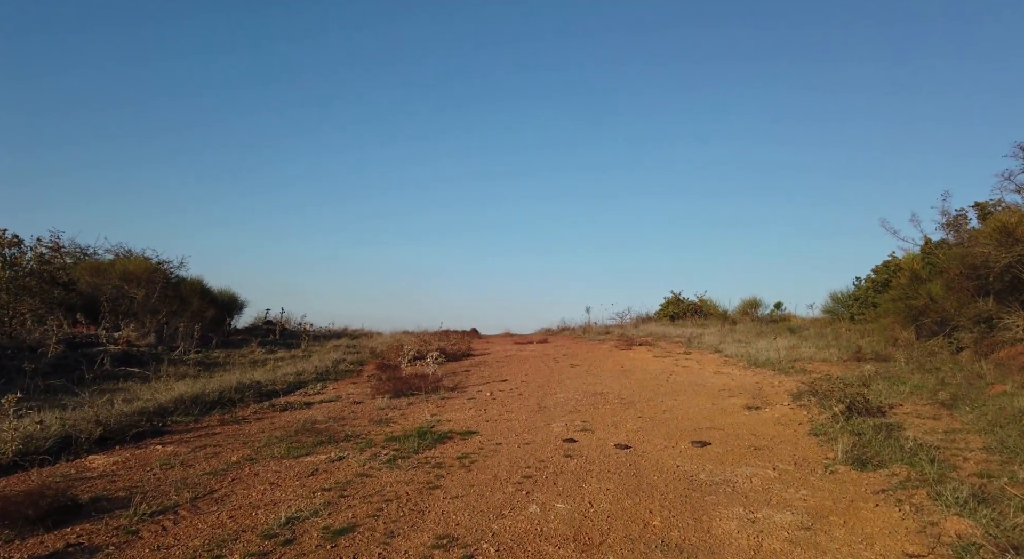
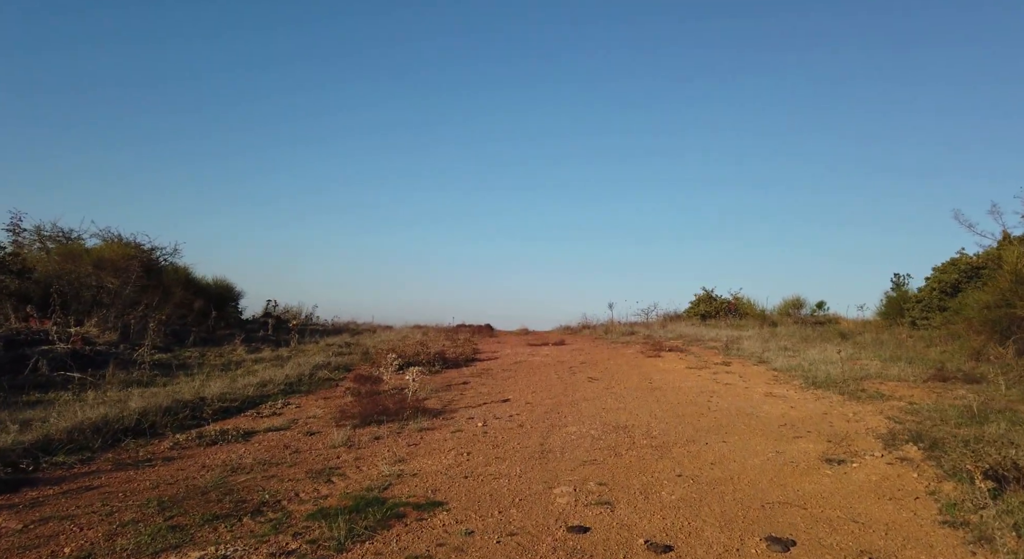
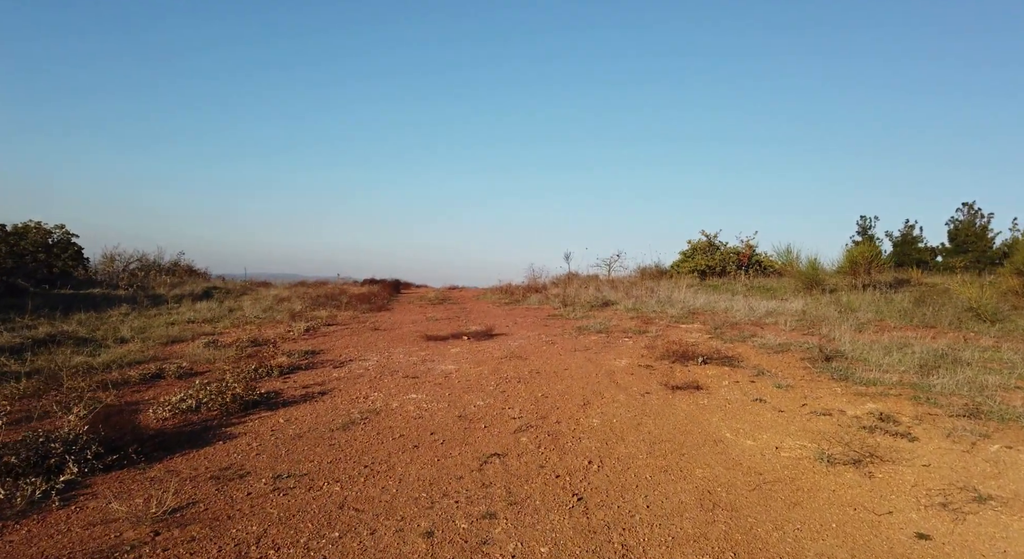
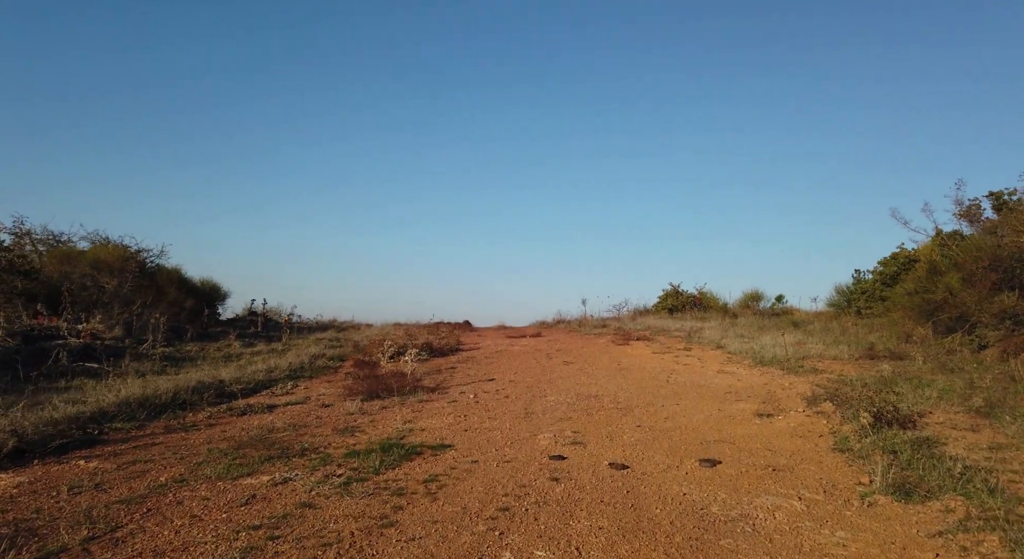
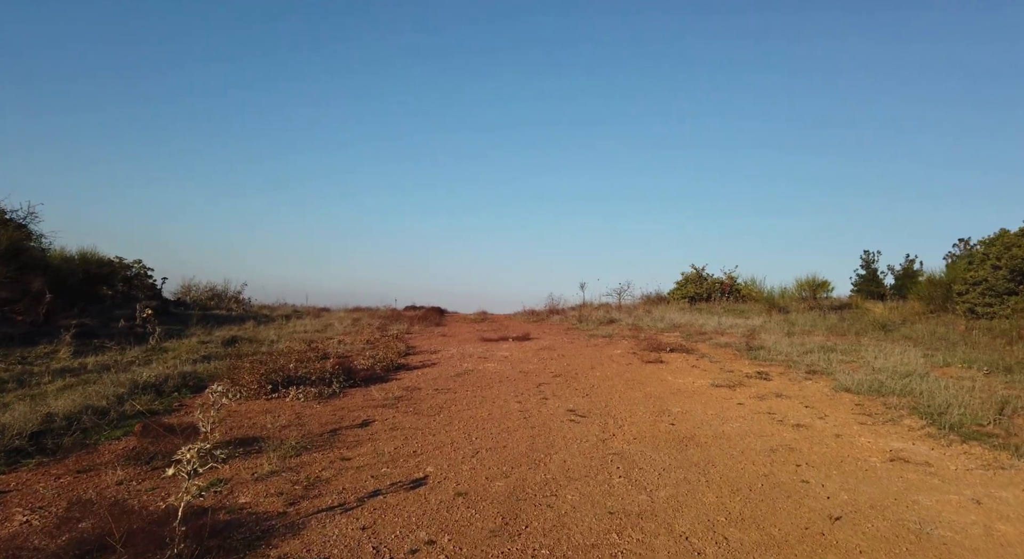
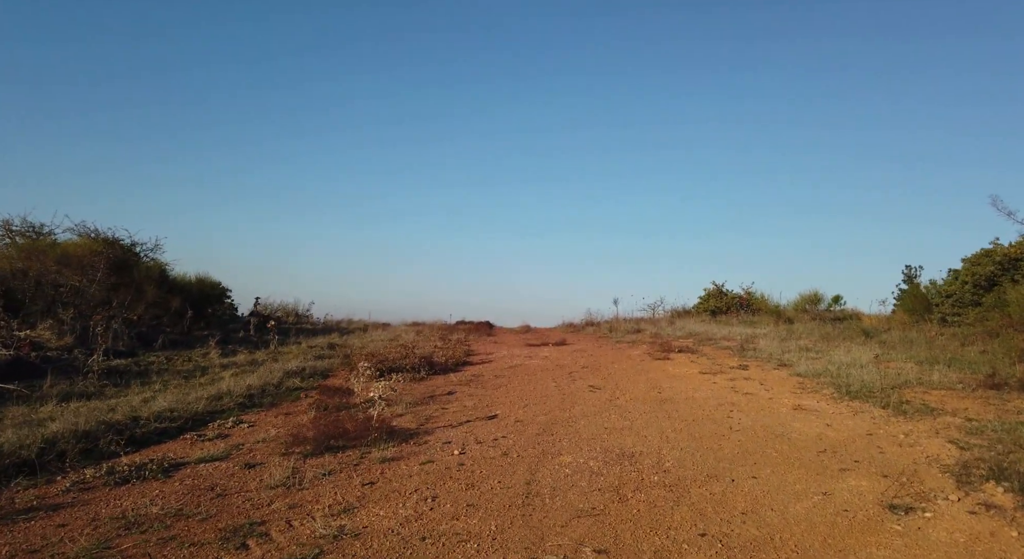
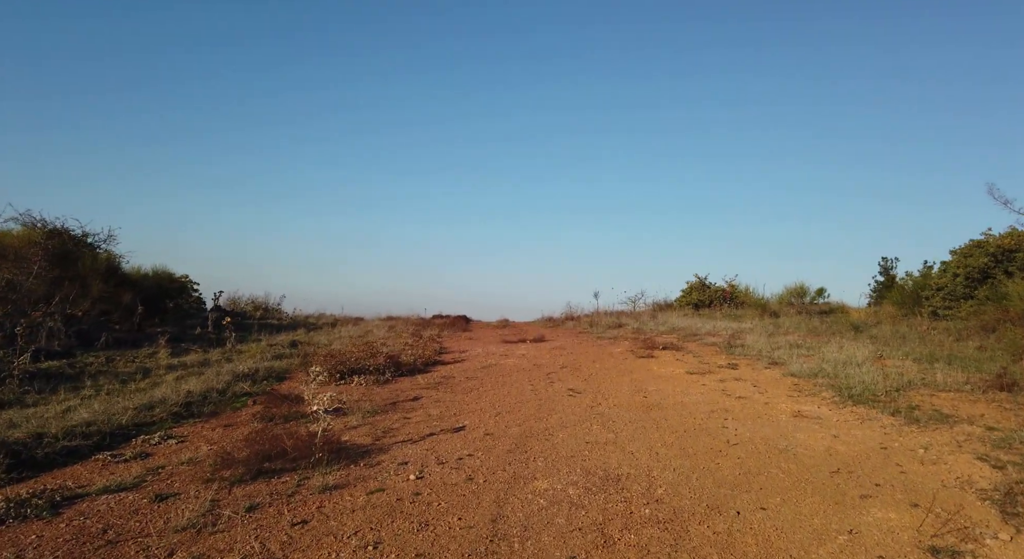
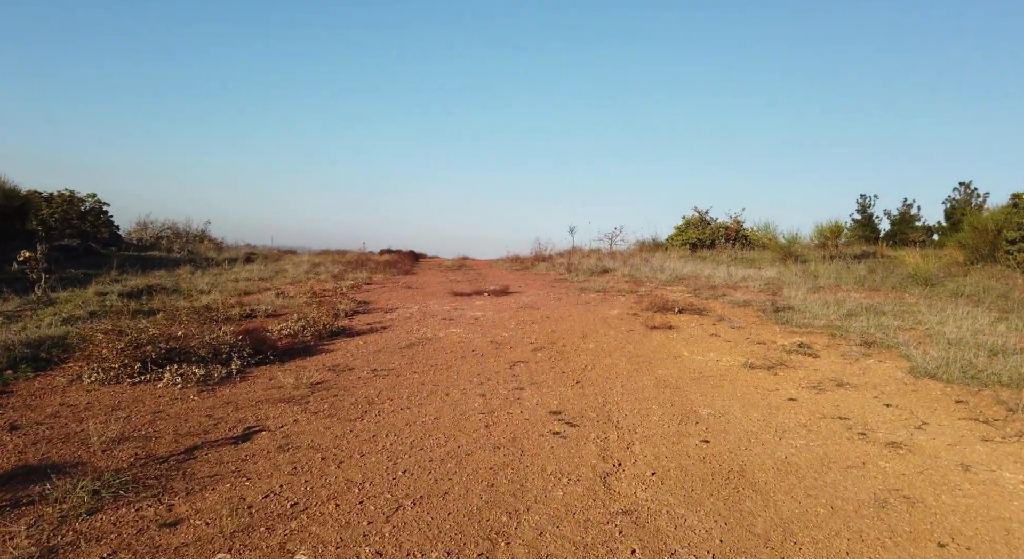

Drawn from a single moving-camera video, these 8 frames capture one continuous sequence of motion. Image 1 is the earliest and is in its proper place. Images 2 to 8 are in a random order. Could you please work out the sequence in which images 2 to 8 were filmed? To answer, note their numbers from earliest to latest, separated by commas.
4, 2, 6, 7, 5, 8, 3
